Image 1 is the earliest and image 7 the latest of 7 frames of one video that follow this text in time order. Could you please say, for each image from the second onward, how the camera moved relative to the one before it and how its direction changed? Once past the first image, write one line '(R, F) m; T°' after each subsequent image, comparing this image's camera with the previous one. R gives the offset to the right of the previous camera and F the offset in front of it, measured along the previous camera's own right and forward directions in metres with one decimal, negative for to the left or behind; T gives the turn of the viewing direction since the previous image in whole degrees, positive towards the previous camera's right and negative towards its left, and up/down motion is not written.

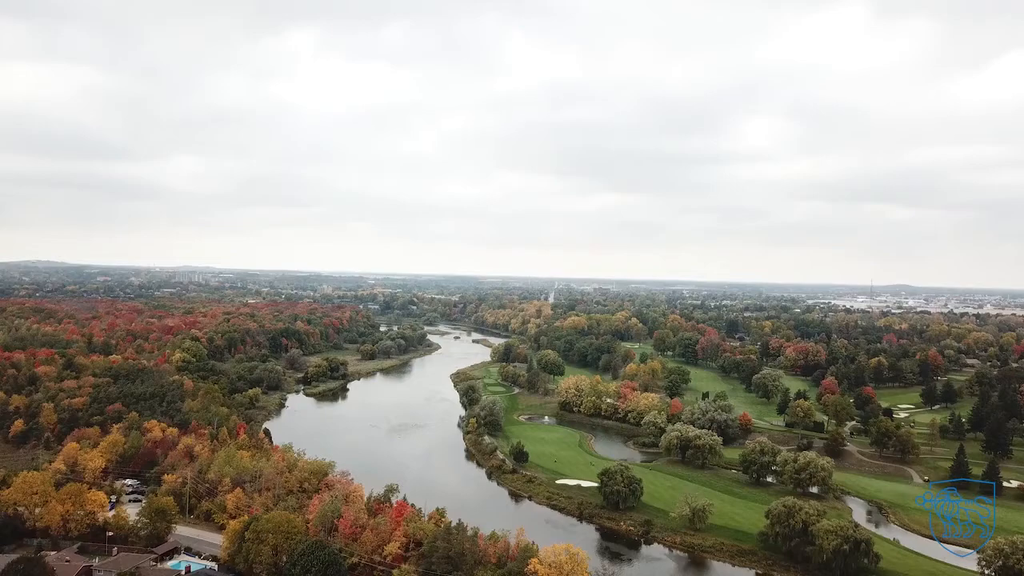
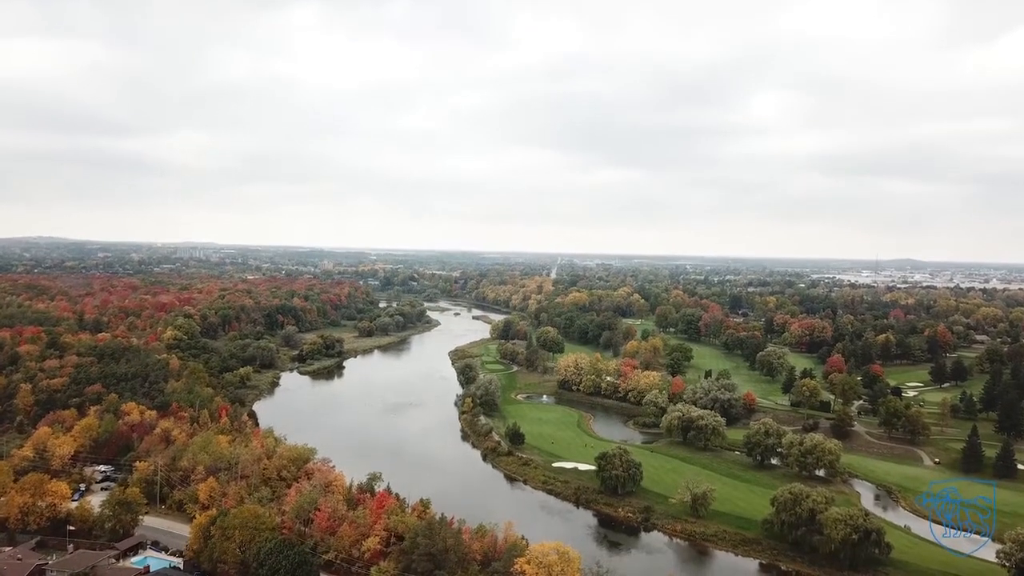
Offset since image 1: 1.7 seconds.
(+0.5, +2.0) m; 0°
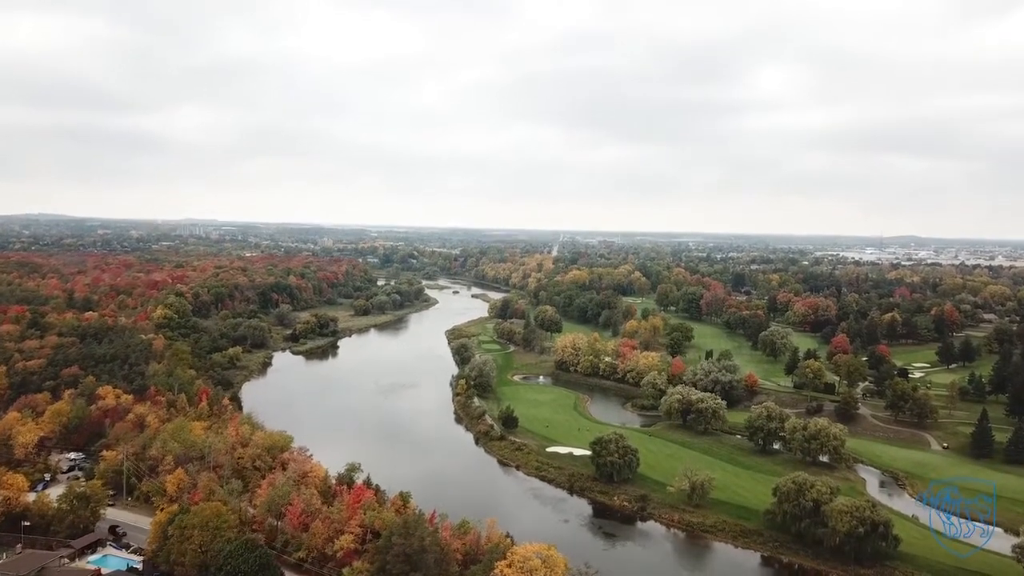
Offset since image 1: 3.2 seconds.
(+0.5, +1.9) m; 0°
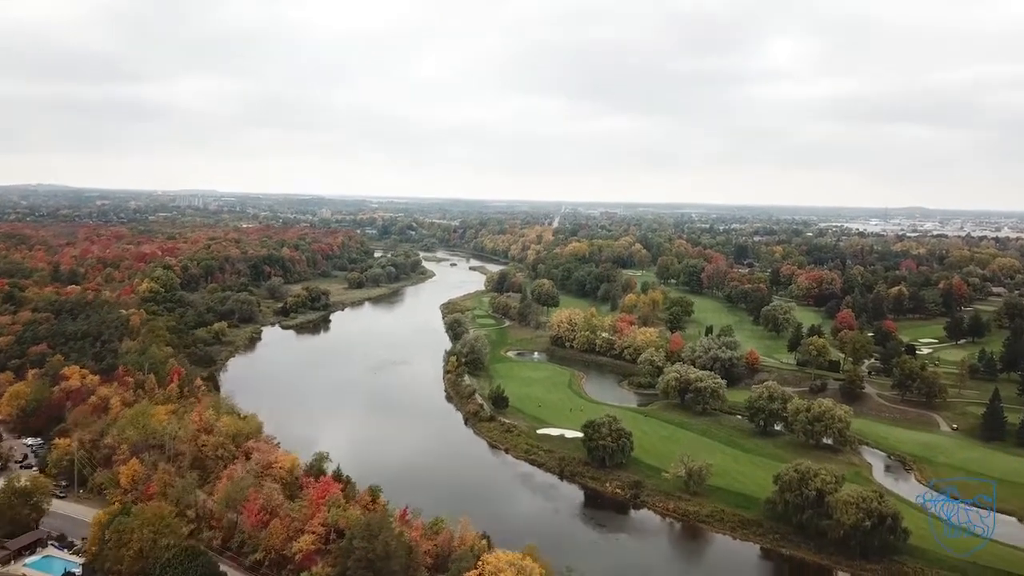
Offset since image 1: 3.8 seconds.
(+0.7, +2.3) m; 0°
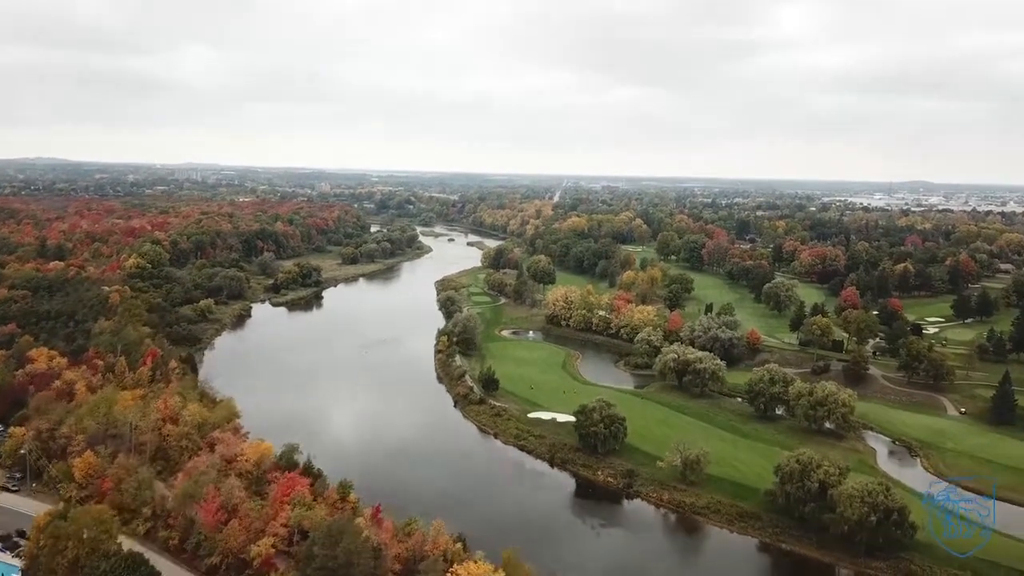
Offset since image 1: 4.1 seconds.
(+0.6, +1.9) m; 0°
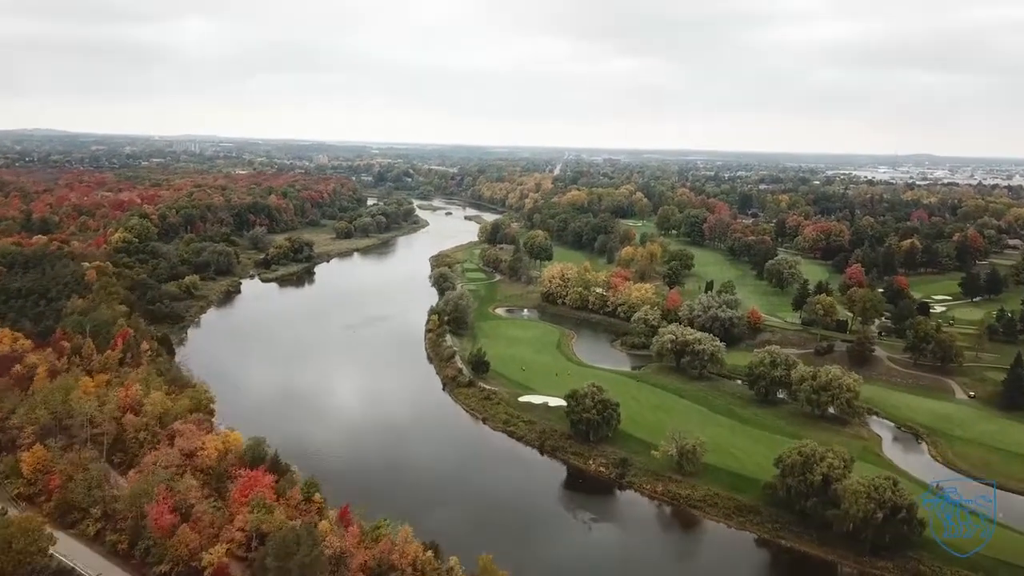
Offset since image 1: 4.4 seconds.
(+0.6, +1.9) m; 0°
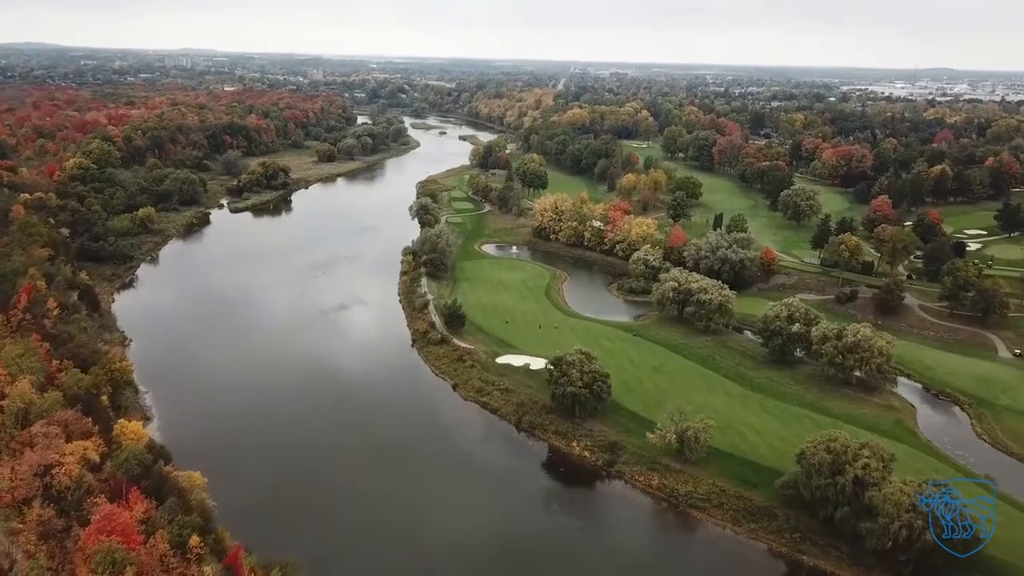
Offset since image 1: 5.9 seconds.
(+1.2, +5.6) m; 0°
